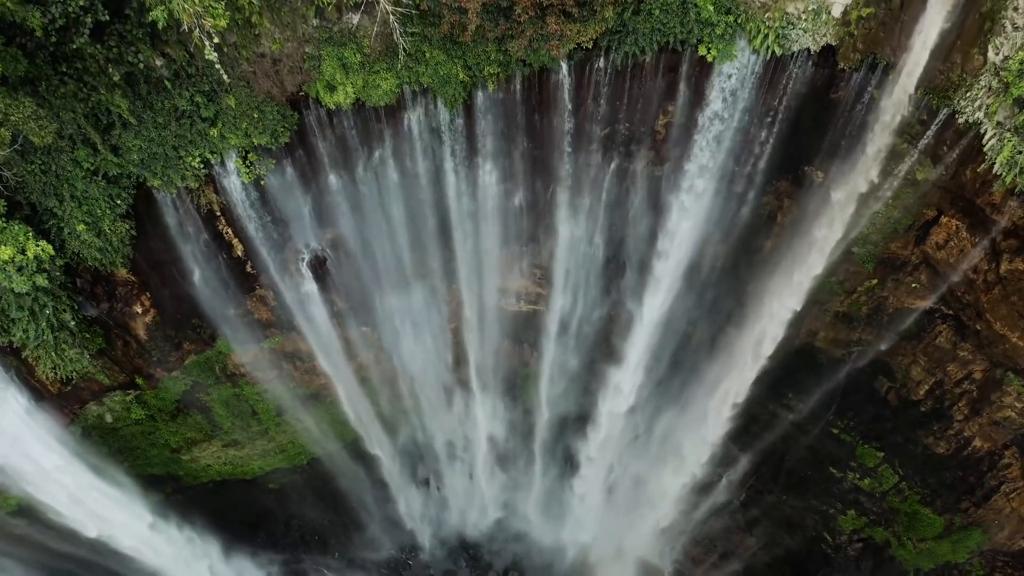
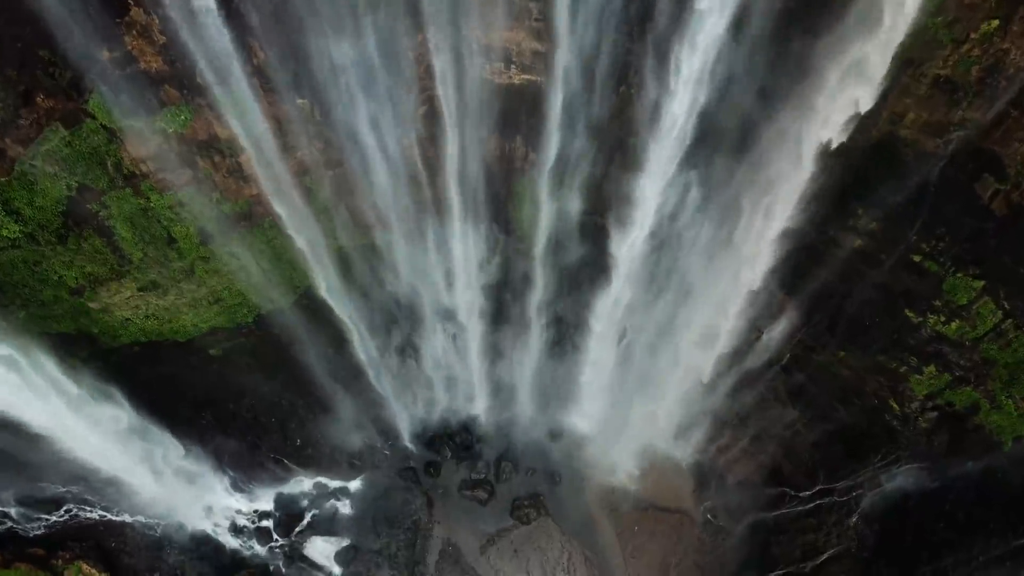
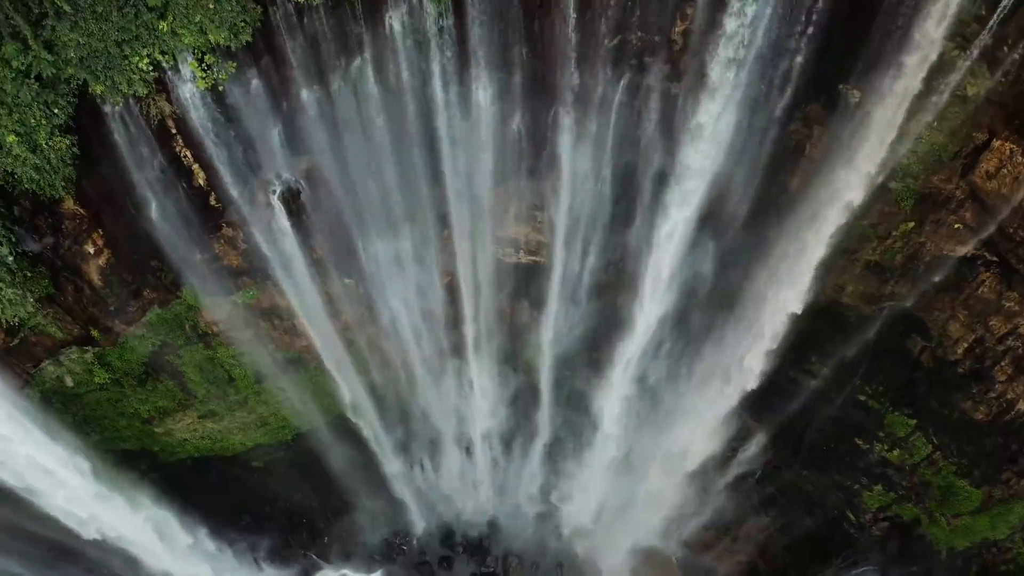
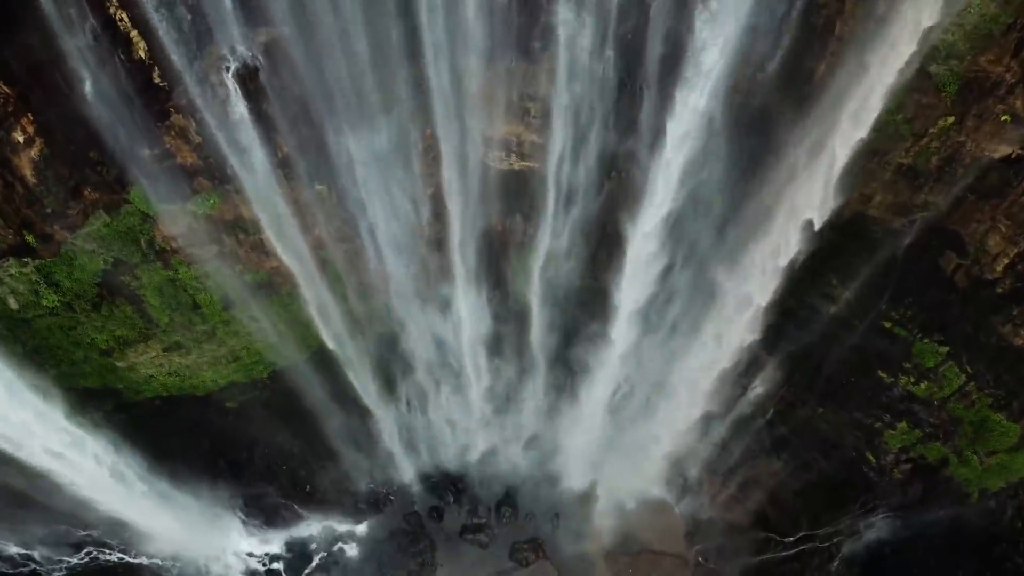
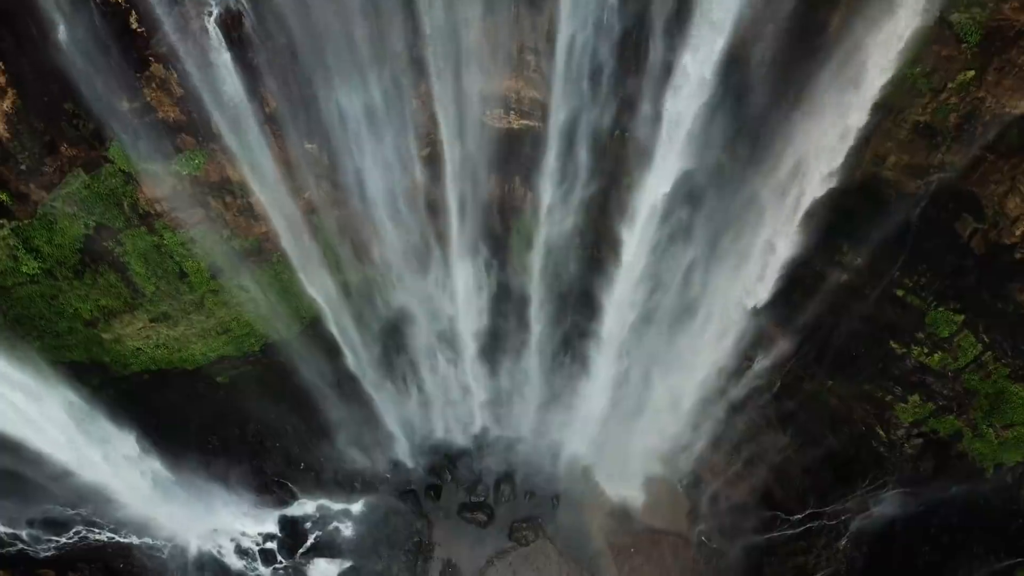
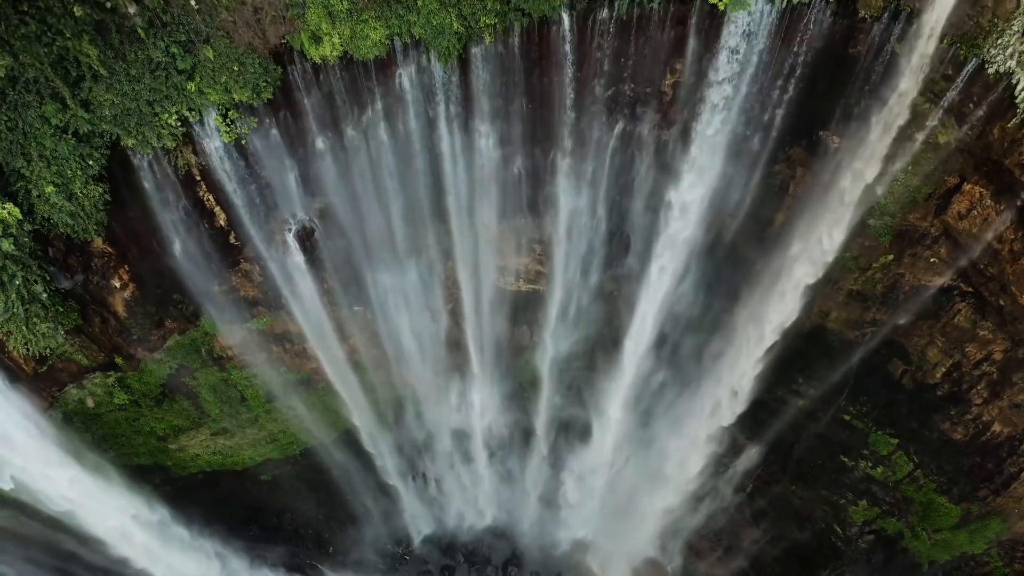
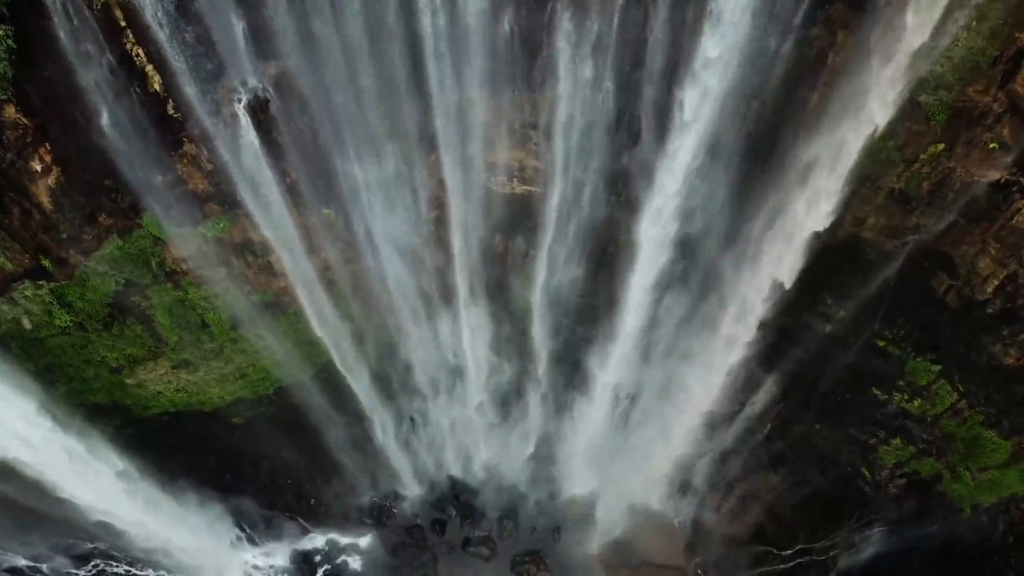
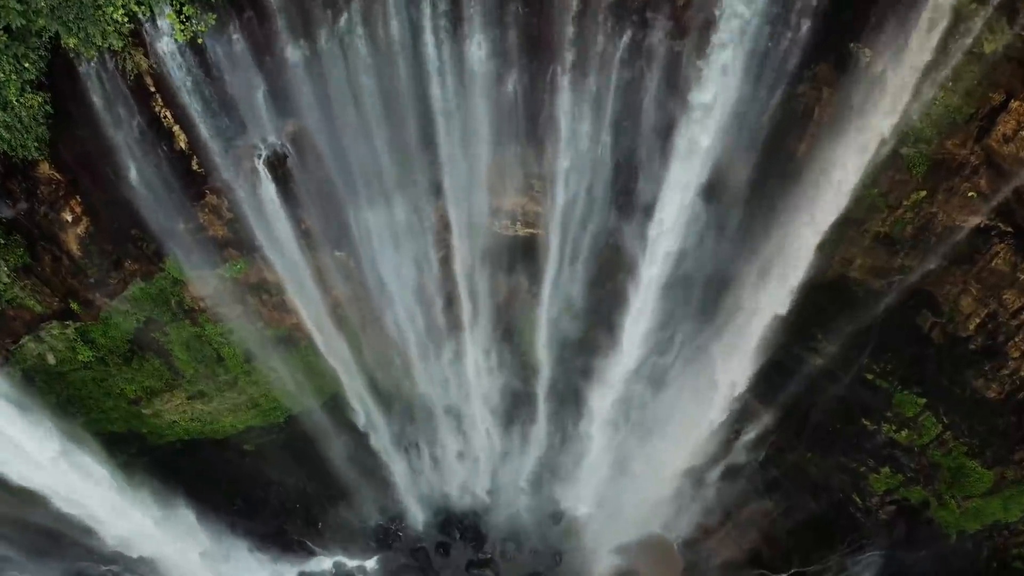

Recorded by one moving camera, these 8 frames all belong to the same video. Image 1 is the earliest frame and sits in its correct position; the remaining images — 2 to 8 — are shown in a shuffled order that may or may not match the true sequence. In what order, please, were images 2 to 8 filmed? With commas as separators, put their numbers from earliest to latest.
6, 3, 8, 7, 4, 5, 2
